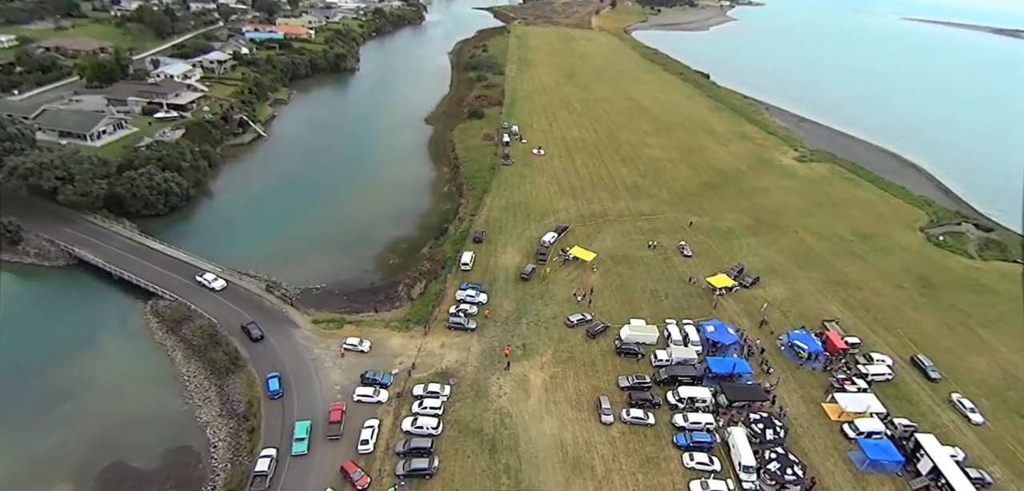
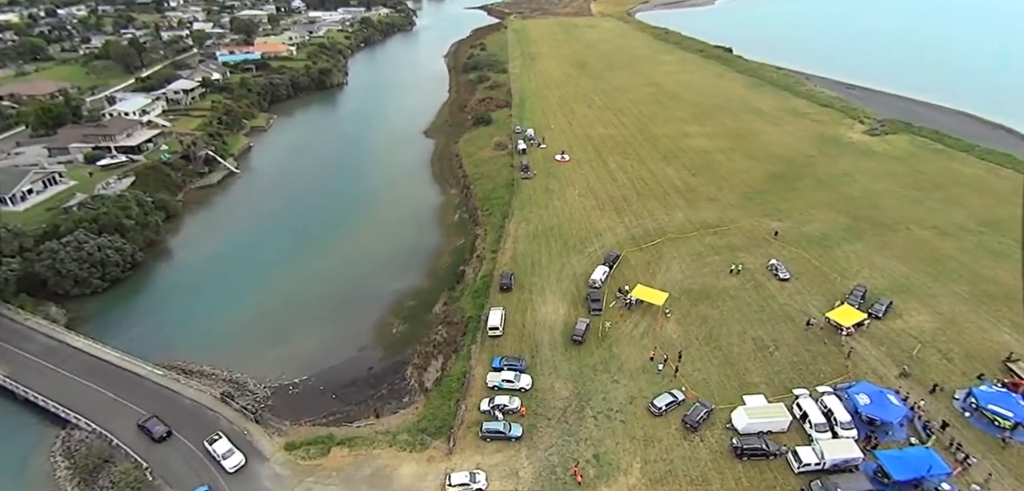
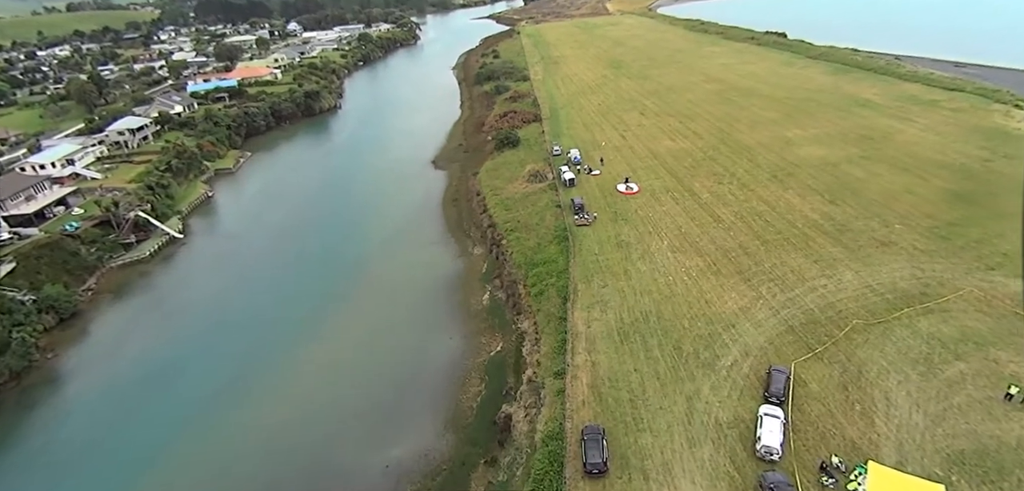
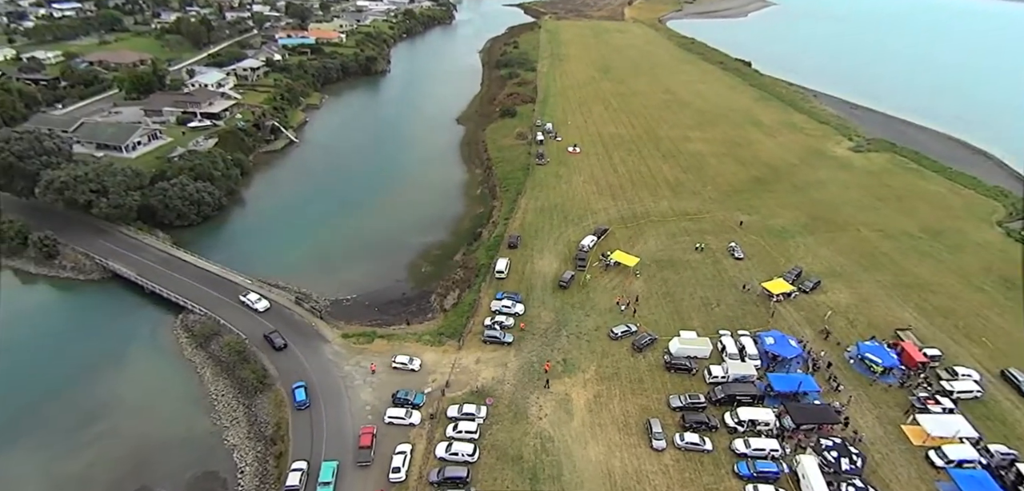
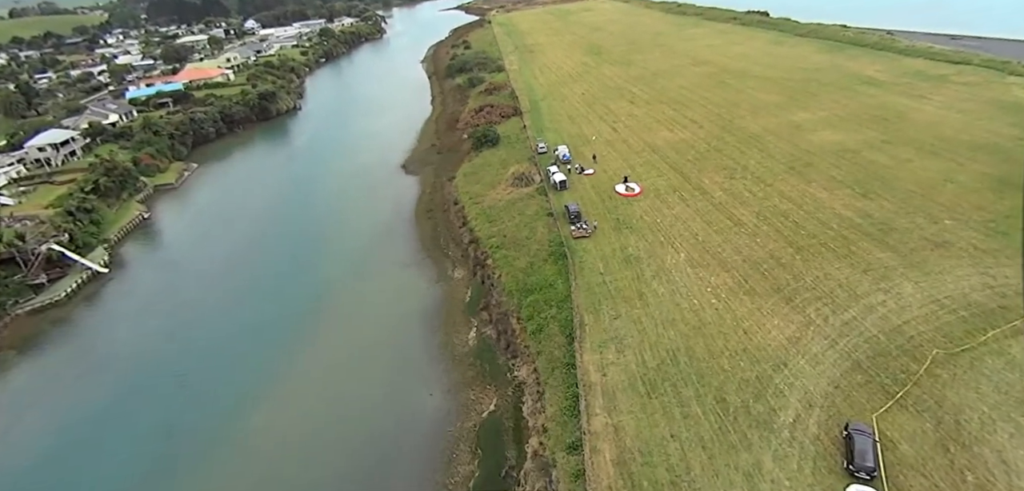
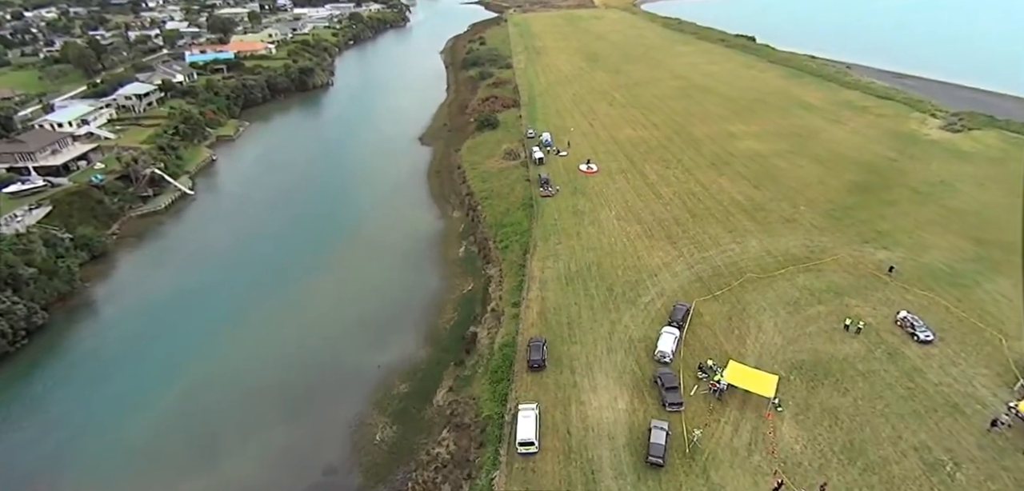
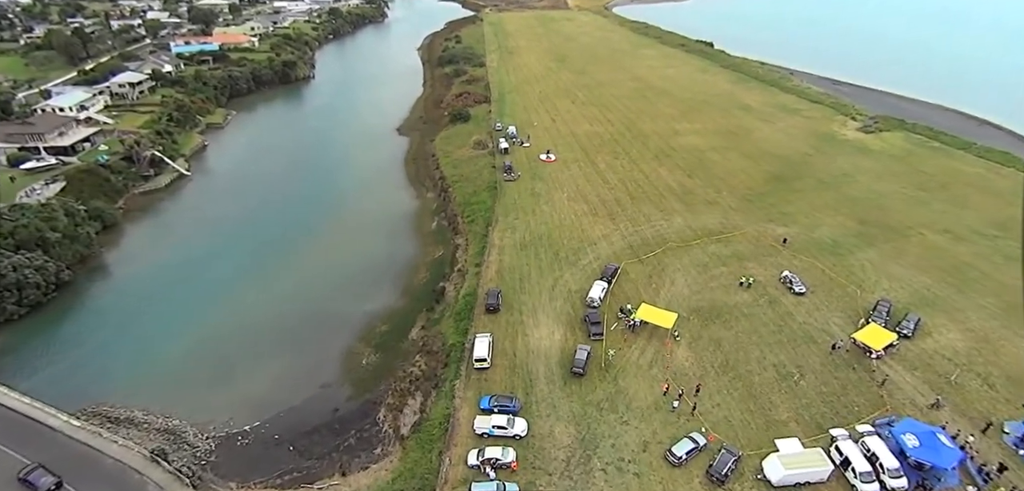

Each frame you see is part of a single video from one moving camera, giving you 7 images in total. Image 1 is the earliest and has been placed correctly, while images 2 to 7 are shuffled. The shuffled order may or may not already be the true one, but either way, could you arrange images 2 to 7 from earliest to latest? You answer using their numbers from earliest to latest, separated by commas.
4, 2, 7, 6, 3, 5
